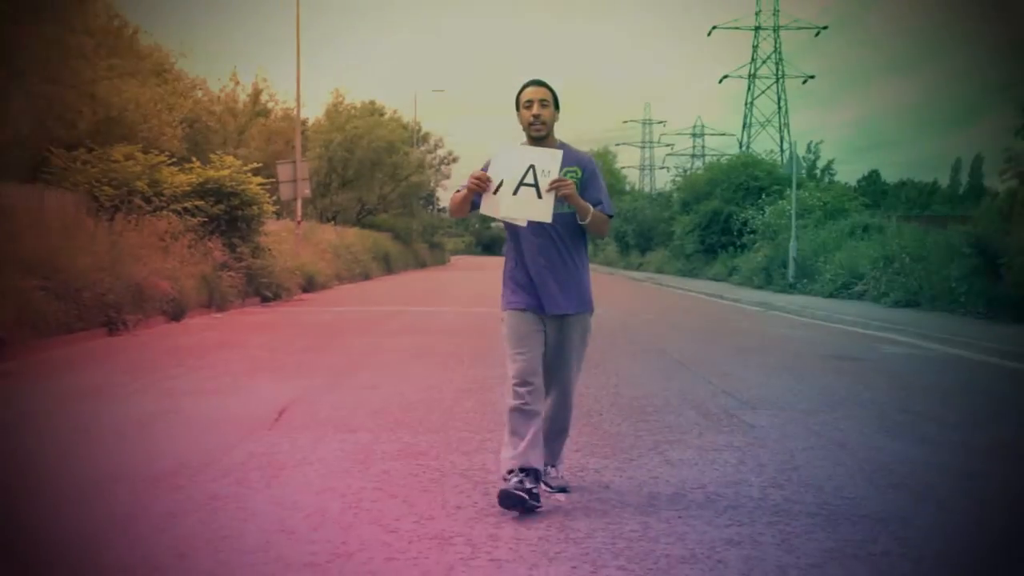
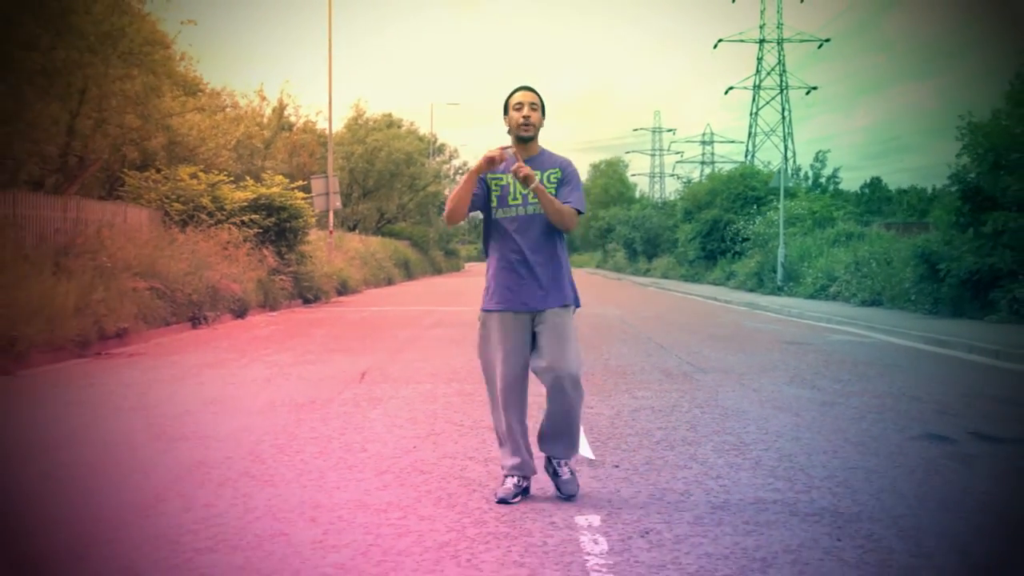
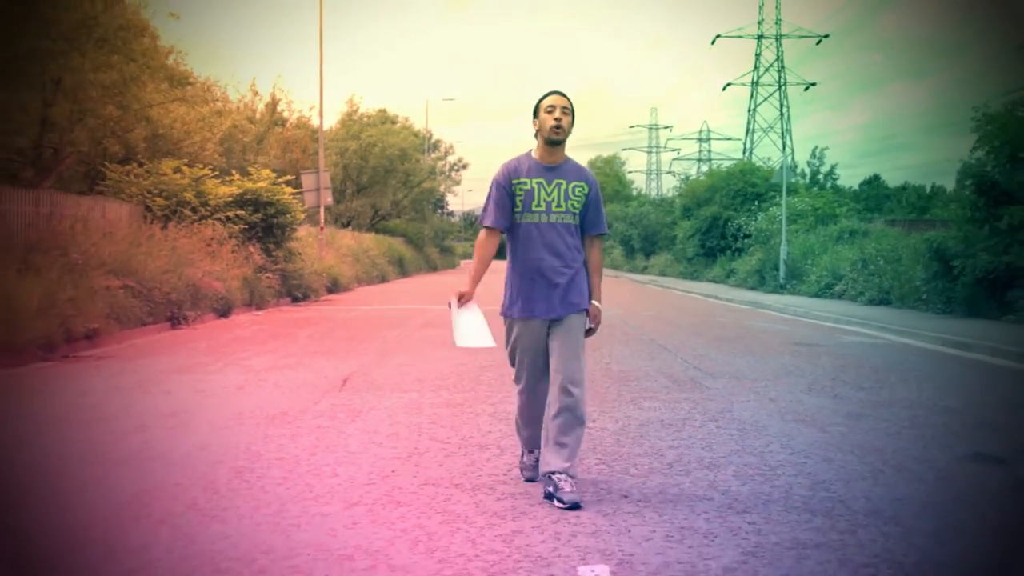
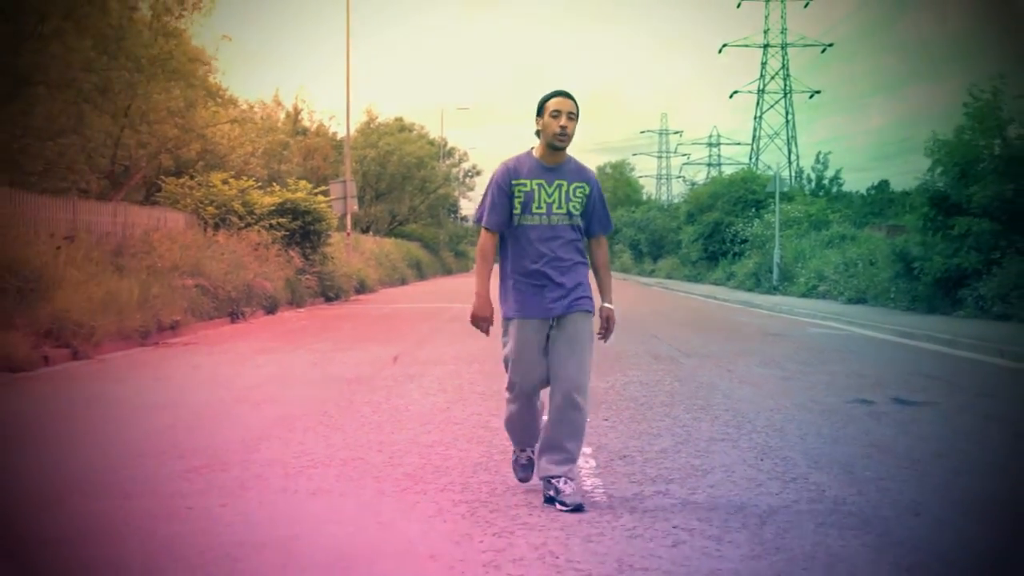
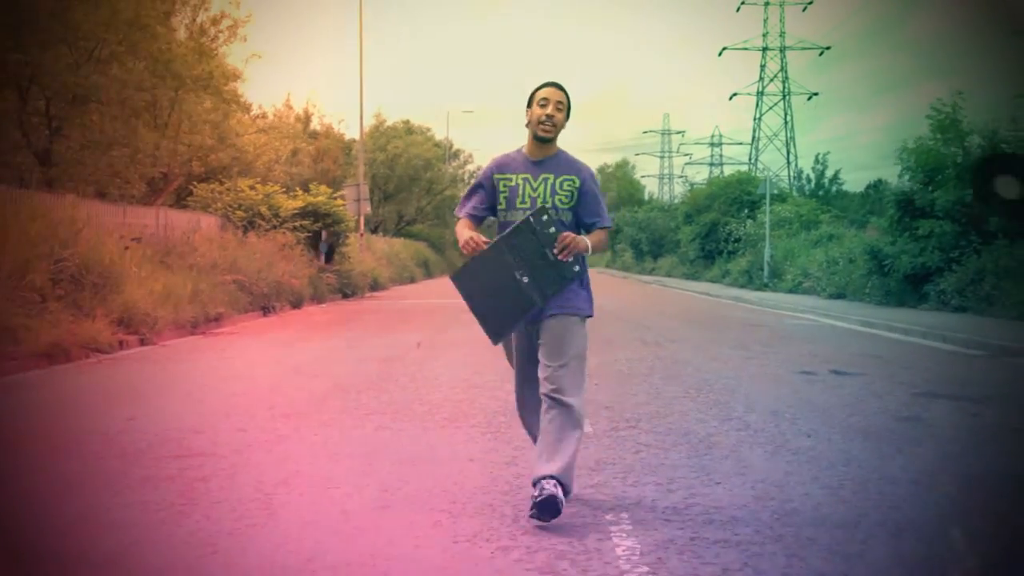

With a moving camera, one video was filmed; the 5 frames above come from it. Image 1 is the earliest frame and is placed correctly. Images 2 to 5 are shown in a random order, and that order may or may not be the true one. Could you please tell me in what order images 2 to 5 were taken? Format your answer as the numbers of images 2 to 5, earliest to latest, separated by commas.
3, 2, 4, 5
